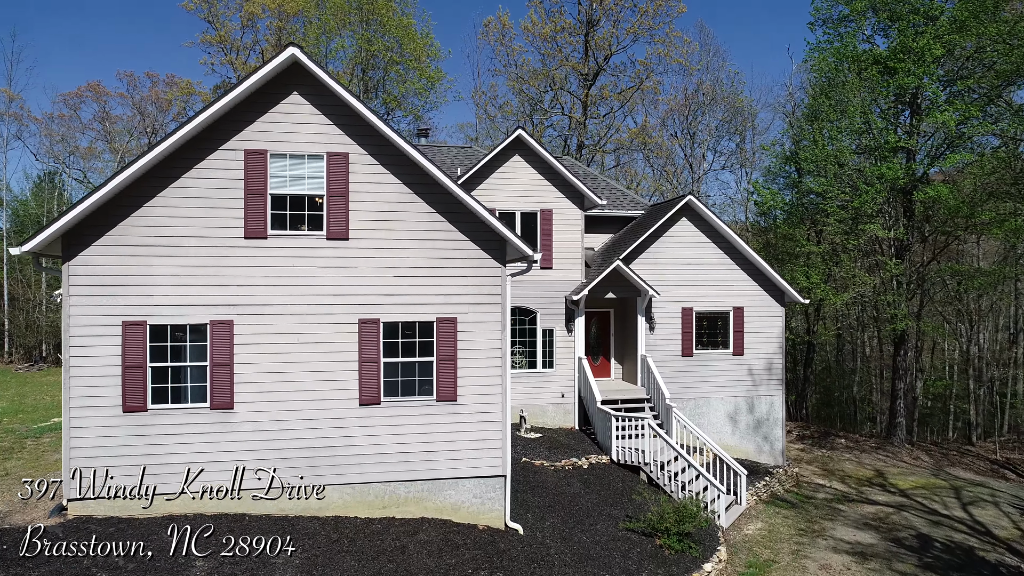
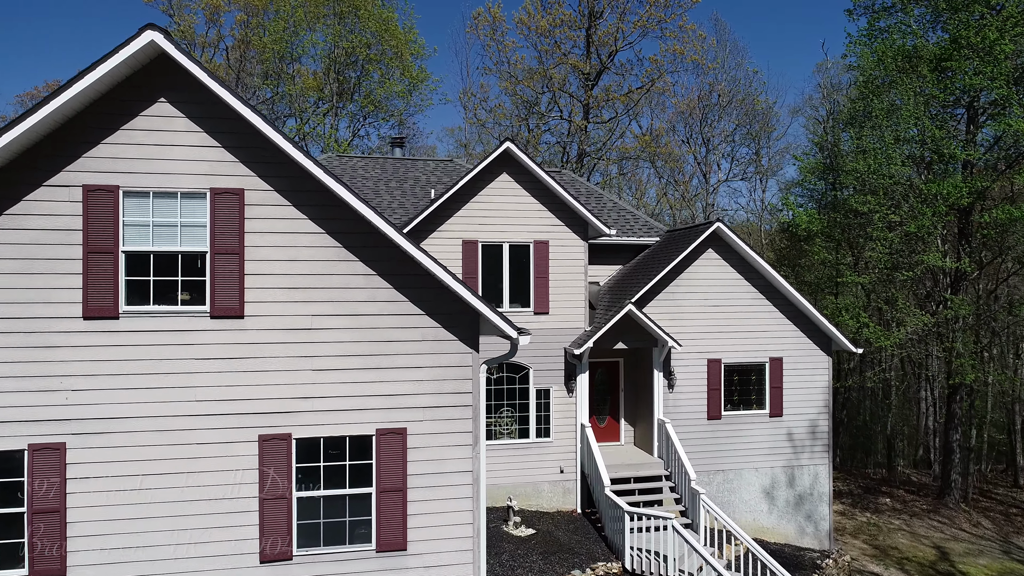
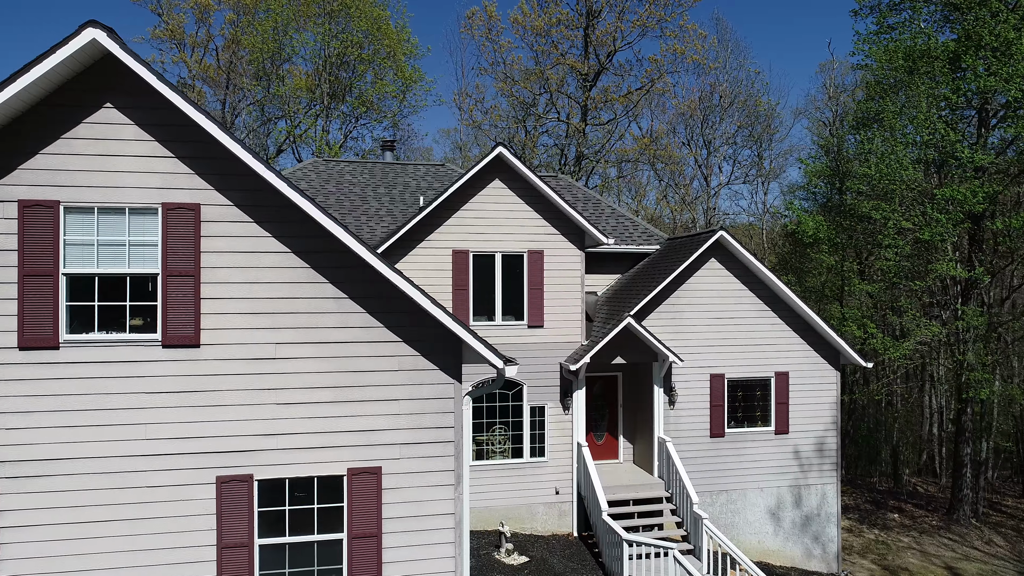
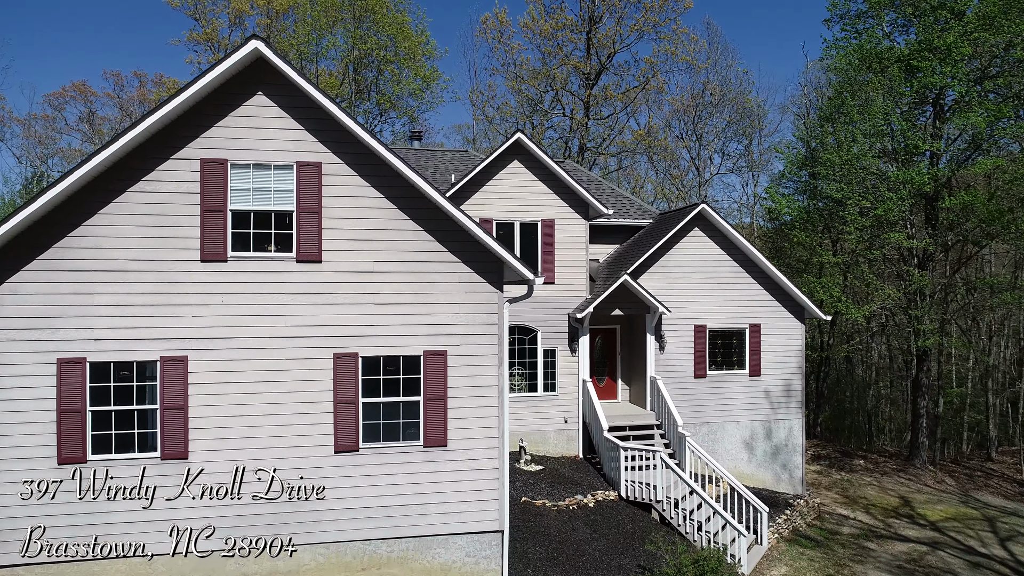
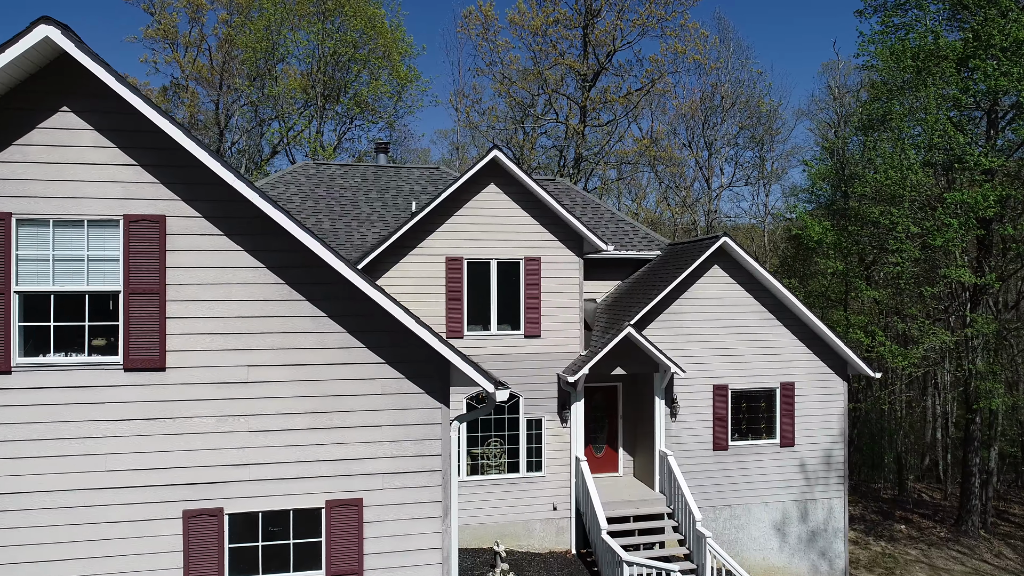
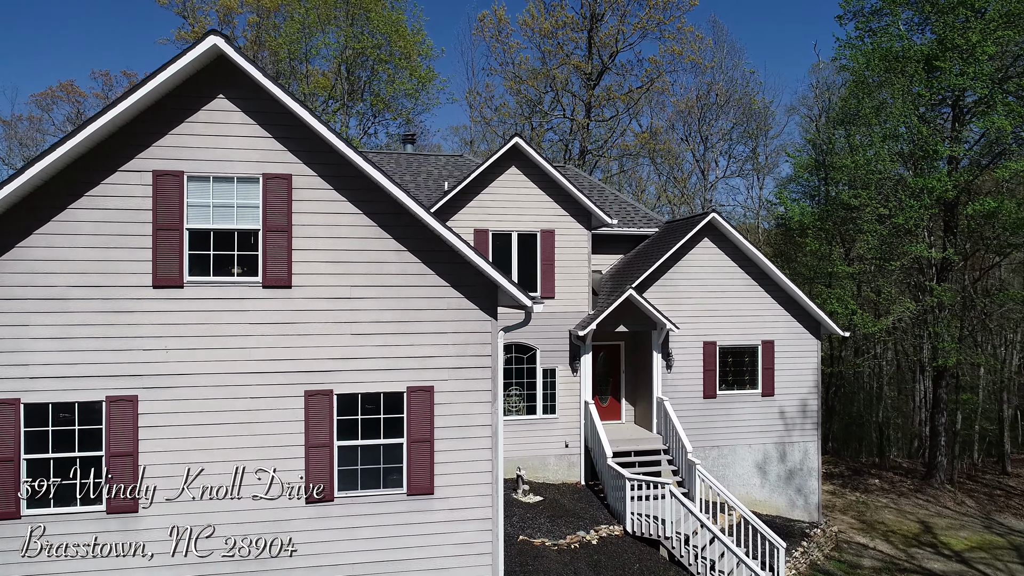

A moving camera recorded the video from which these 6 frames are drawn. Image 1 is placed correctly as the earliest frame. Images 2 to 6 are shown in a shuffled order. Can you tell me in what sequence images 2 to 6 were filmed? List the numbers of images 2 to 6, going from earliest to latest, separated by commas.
4, 6, 2, 3, 5
